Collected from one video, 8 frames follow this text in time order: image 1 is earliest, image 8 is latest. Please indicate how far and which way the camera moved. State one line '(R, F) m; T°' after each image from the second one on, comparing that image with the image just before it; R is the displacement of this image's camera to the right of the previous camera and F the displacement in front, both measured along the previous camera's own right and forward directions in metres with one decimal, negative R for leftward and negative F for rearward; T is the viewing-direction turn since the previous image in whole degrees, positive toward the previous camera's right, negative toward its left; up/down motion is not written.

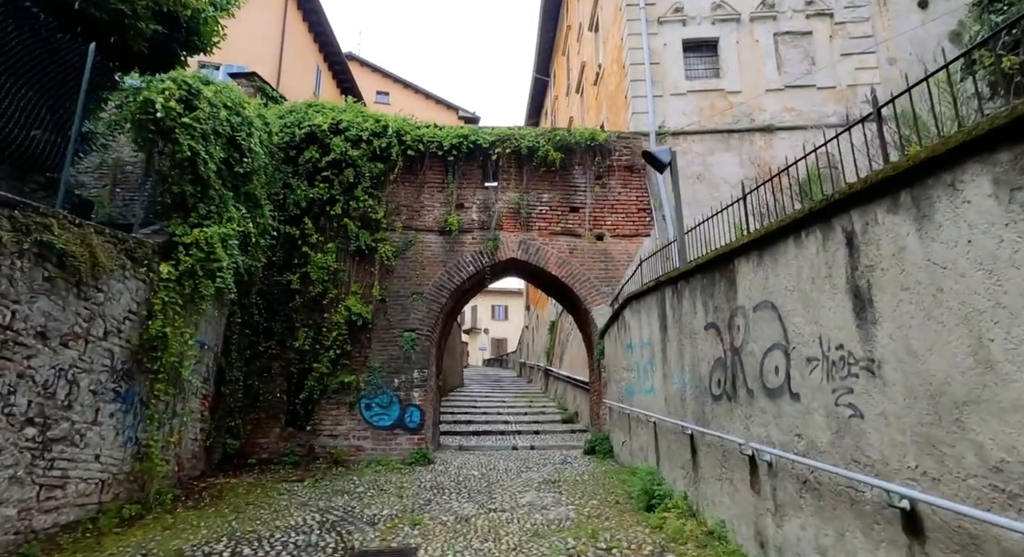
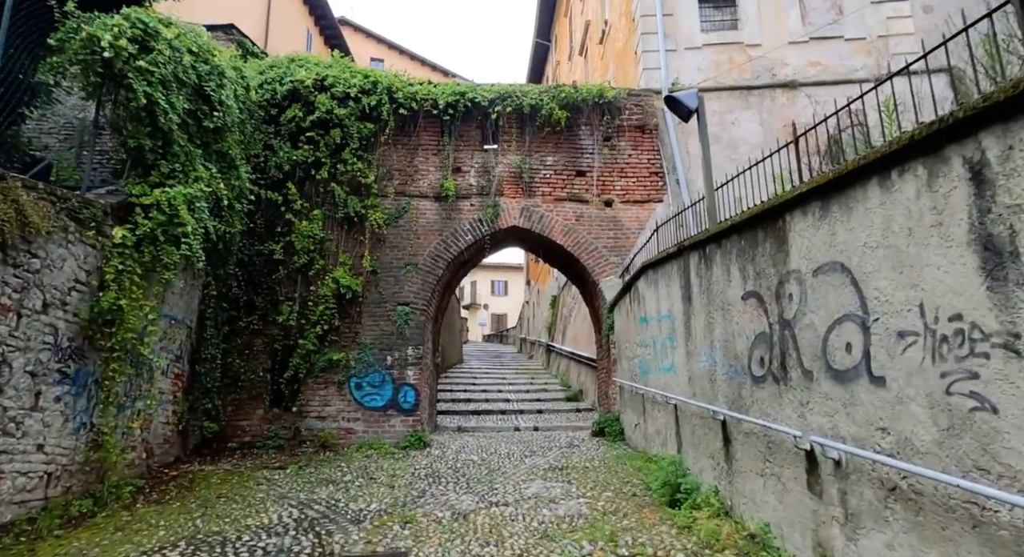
(0.0, +0.7) m; 0°
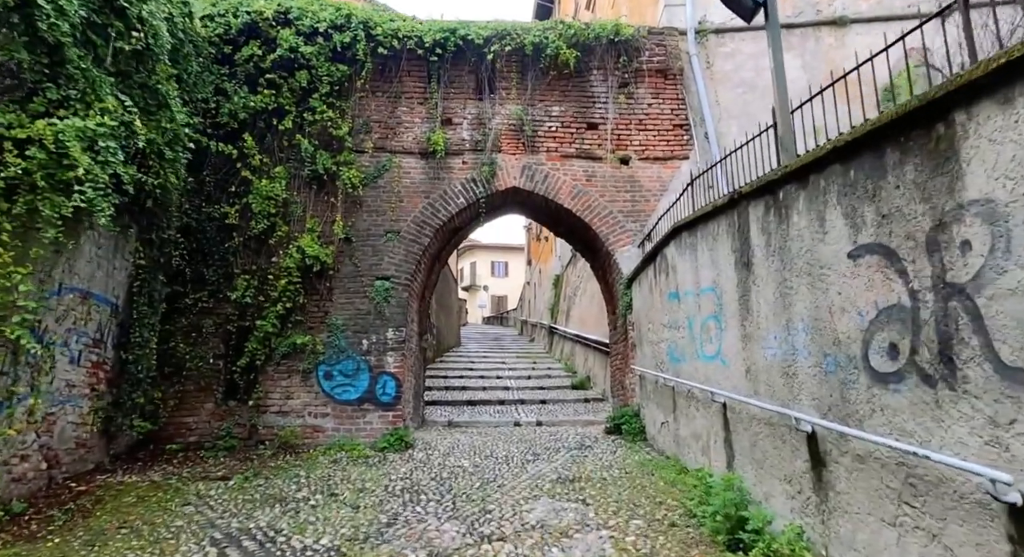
(0.0, +1.2) m; 0°
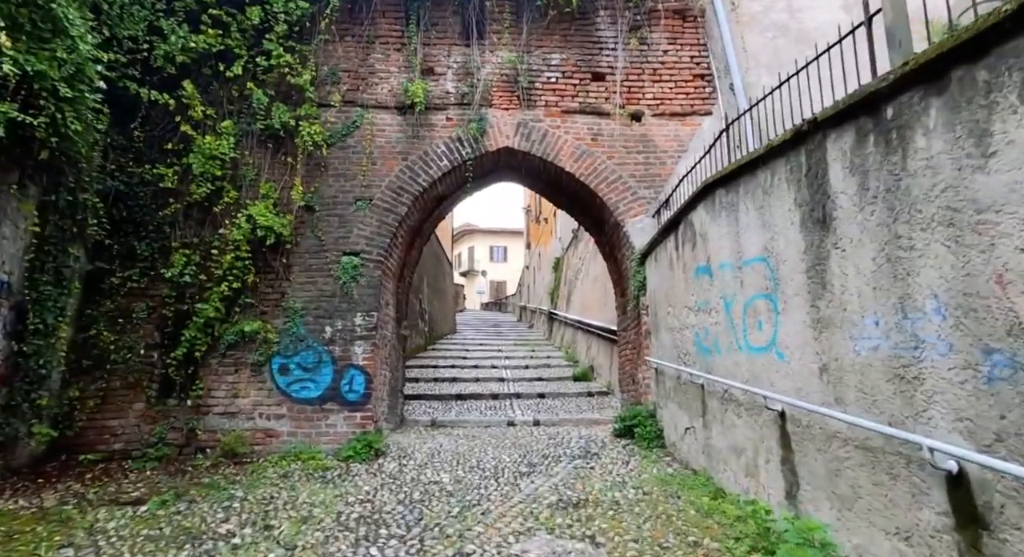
(+0.1, +1.0) m; 0°
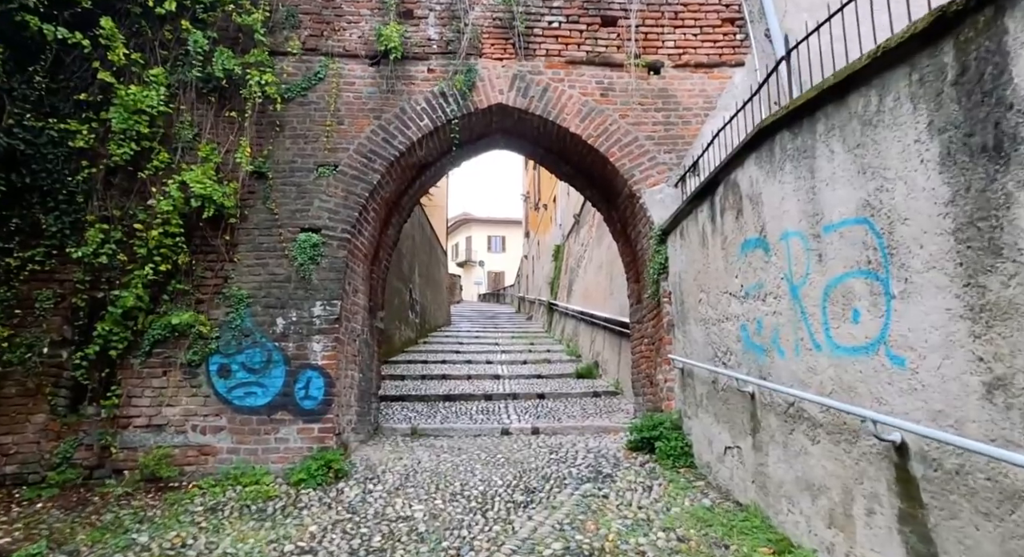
(+0.1, +1.0) m; 0°
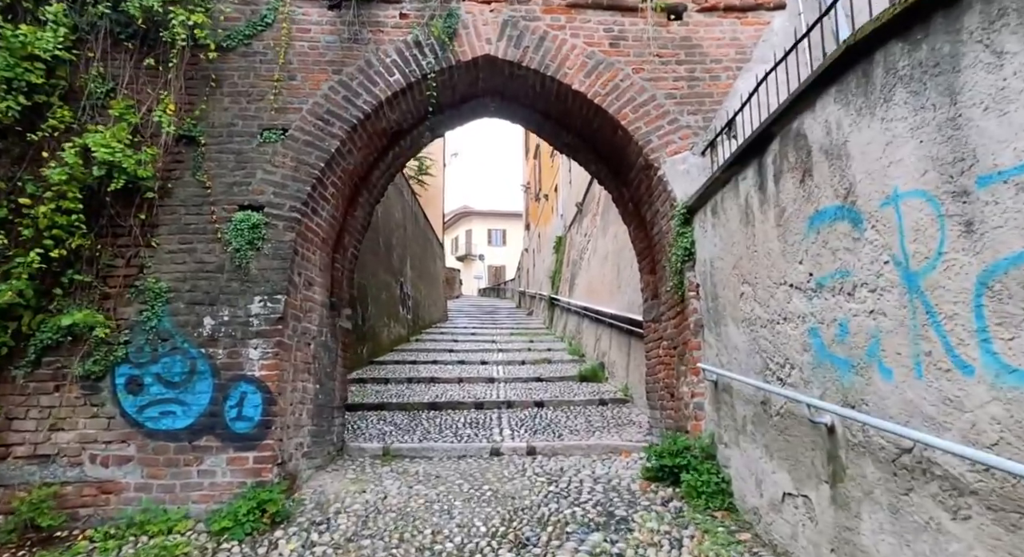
(+0.1, +0.9) m; 0°
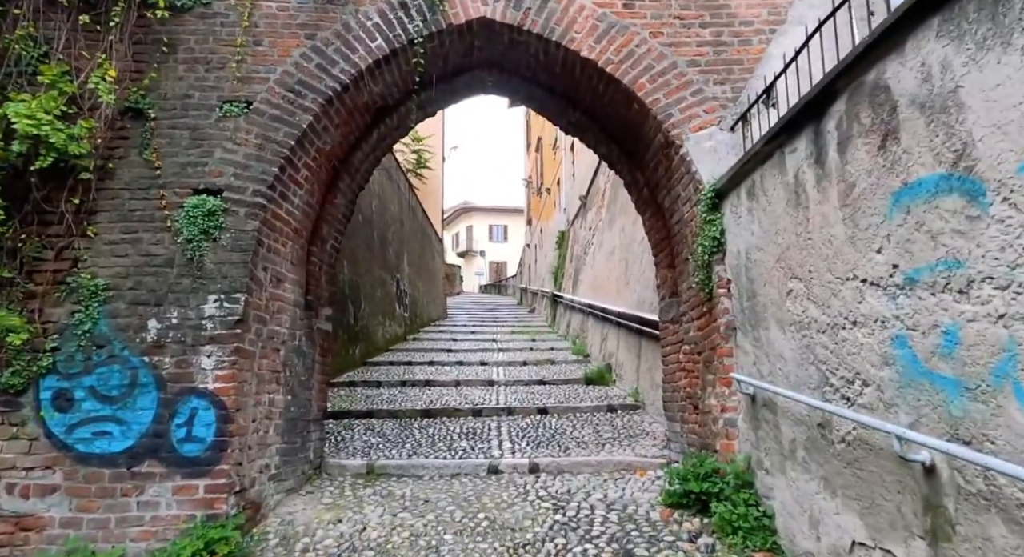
(0.0, +0.5) m; 0°
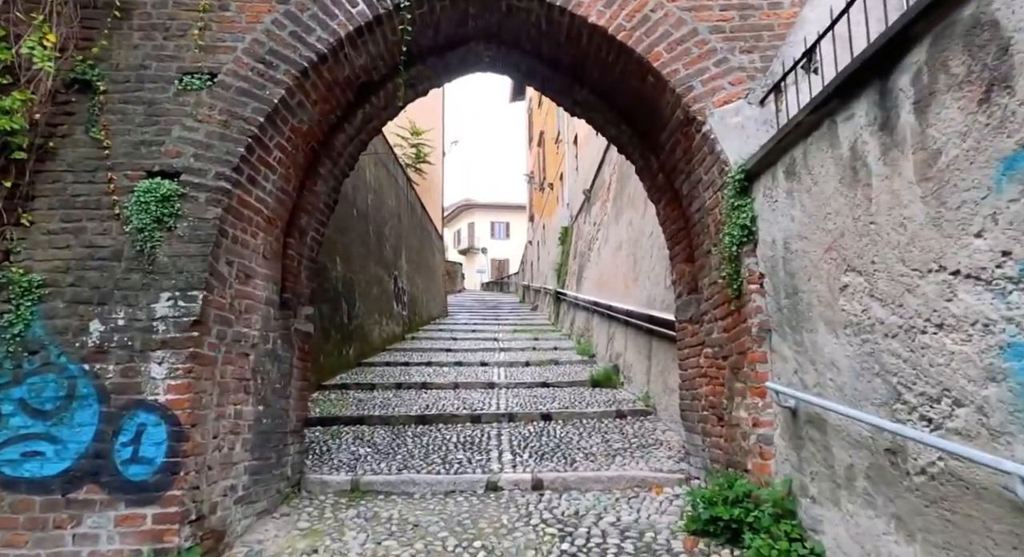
(0.0, +0.4) m; 0°
